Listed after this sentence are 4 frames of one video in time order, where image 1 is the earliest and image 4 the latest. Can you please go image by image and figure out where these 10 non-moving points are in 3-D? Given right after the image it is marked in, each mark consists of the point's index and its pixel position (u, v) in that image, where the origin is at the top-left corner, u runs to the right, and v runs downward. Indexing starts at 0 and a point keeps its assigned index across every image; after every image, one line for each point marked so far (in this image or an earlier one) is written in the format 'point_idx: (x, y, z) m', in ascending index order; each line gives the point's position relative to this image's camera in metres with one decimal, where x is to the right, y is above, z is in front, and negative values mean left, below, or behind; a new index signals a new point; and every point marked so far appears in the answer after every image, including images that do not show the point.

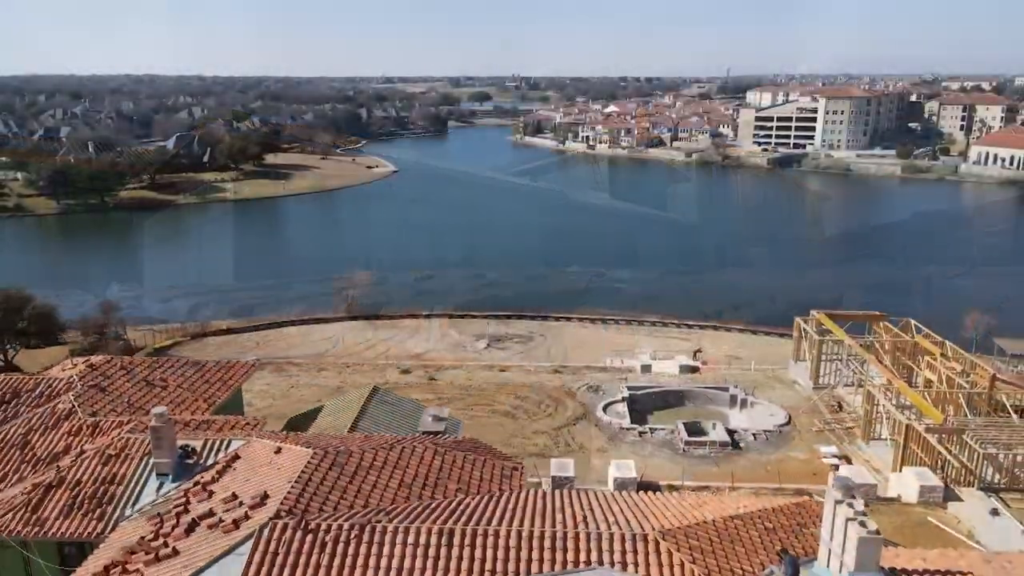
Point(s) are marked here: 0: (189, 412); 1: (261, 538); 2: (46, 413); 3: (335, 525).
0: (-5.0, -1.9, +17.1) m
1: (-2.5, -2.4, +10.6) m
2: (-7.0, -1.9, +16.5) m
3: (-1.7, -2.3, +10.9) m
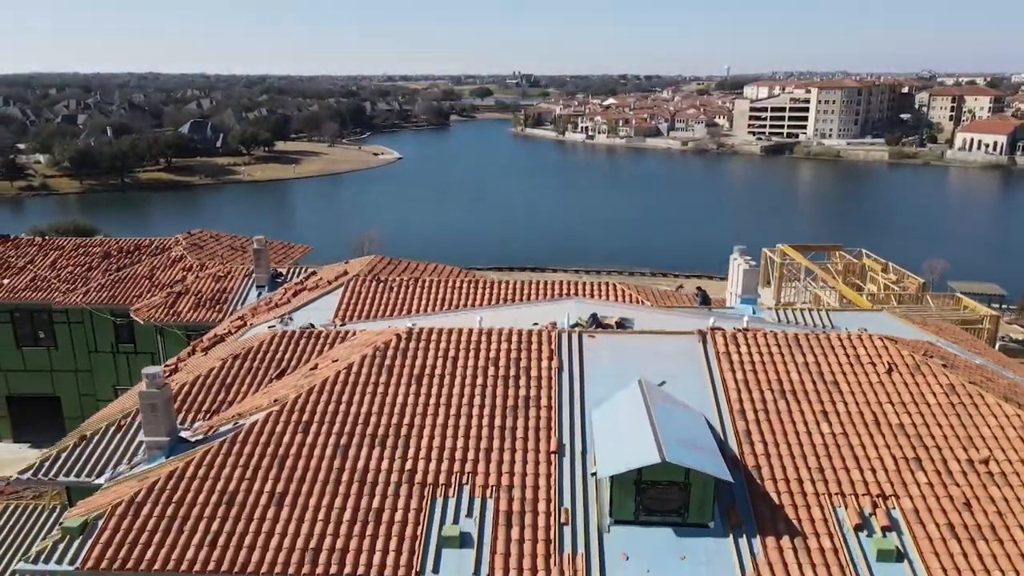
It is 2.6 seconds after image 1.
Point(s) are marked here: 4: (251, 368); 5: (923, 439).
0: (-4.9, +0.6, +22.2) m
1: (-2.4, +0.1, +15.8) m
2: (-6.9, +0.6, +21.7) m
3: (-1.6, +0.1, +16.1) m
4: (-3.0, -0.9, +12.4) m
5: (+3.8, -1.4, +9.9) m
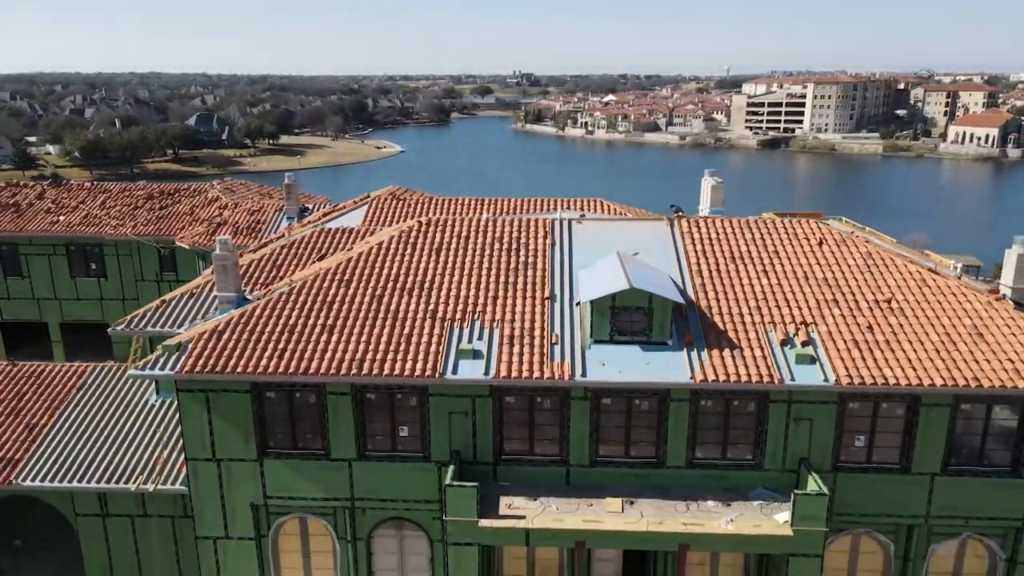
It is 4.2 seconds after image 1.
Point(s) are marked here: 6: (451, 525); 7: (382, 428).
0: (-4.9, +2.0, +24.8) m
1: (-2.4, +1.5, +18.3) m
2: (-6.9, +2.0, +24.2) m
3: (-1.6, +1.5, +18.6) m
4: (-3.0, +0.5, +15.0) m
5: (+3.8, 0.0, +12.5) m
6: (-0.6, -2.4, +11.1) m
7: (-1.4, -1.5, +11.9) m
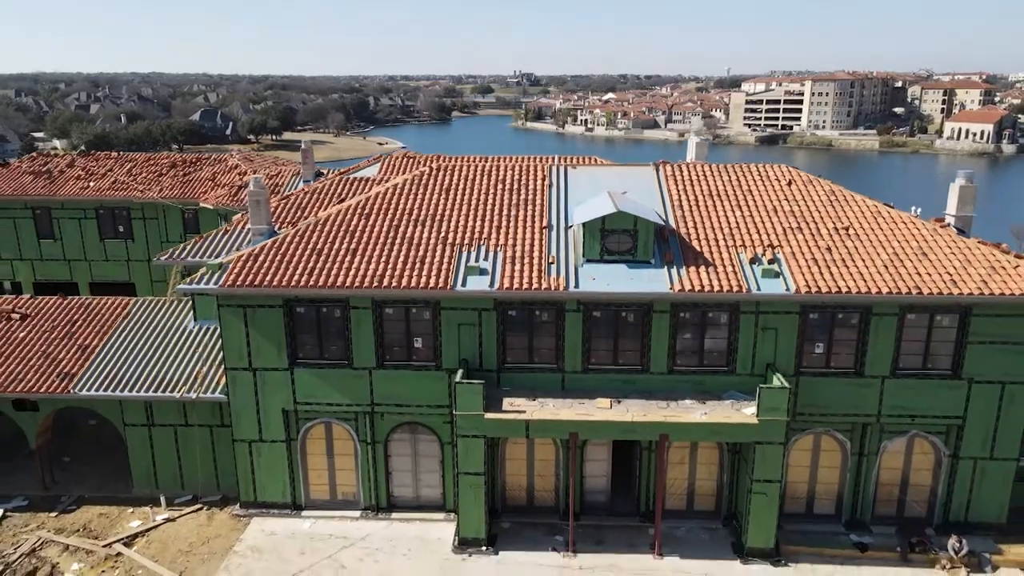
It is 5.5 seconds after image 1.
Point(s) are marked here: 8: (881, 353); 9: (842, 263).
0: (-4.8, +2.9, +26.4) m
1: (-2.3, +2.4, +19.9) m
2: (-6.8, +2.8, +25.8) m
3: (-1.5, +2.4, +20.2) m
4: (-2.9, +1.4, +16.6) m
5: (+3.8, +0.9, +14.1) m
6: (-0.6, -1.5, +12.7) m
7: (-1.4, -0.6, +13.5) m
8: (+4.4, -0.8, +13.0) m
9: (+3.9, +0.3, +12.9) m
